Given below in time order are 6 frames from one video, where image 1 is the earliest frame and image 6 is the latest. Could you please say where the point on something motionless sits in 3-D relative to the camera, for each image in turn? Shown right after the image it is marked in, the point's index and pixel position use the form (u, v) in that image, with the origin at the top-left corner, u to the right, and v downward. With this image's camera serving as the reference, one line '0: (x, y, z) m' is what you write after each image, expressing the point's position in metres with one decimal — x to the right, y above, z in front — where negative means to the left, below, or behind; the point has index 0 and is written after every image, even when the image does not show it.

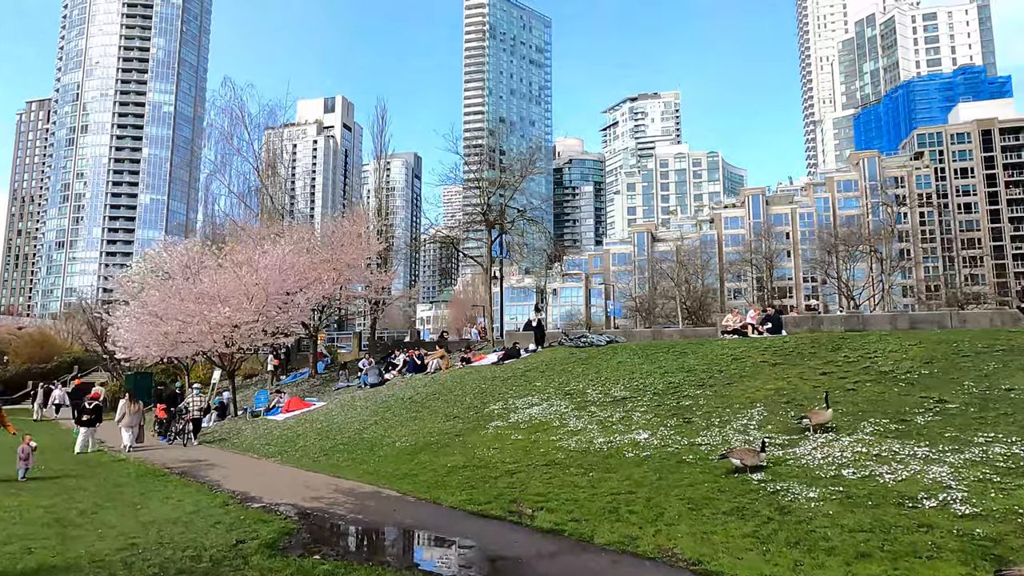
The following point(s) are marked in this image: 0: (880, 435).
0: (+6.1, -2.4, +10.9) m
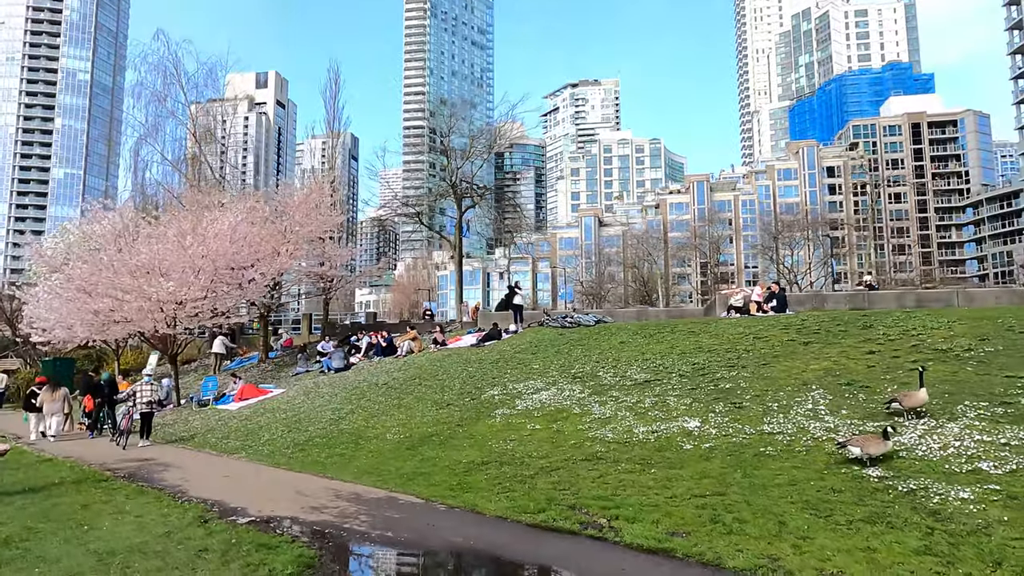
0: (+6.8, -1.9, +9.5) m
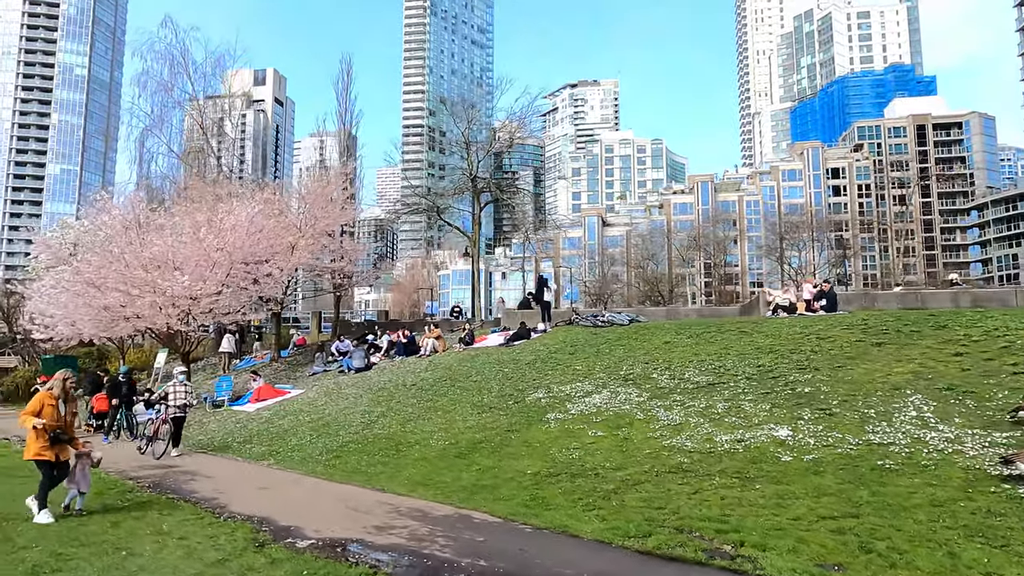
0: (+8.0, -1.8, +8.4) m
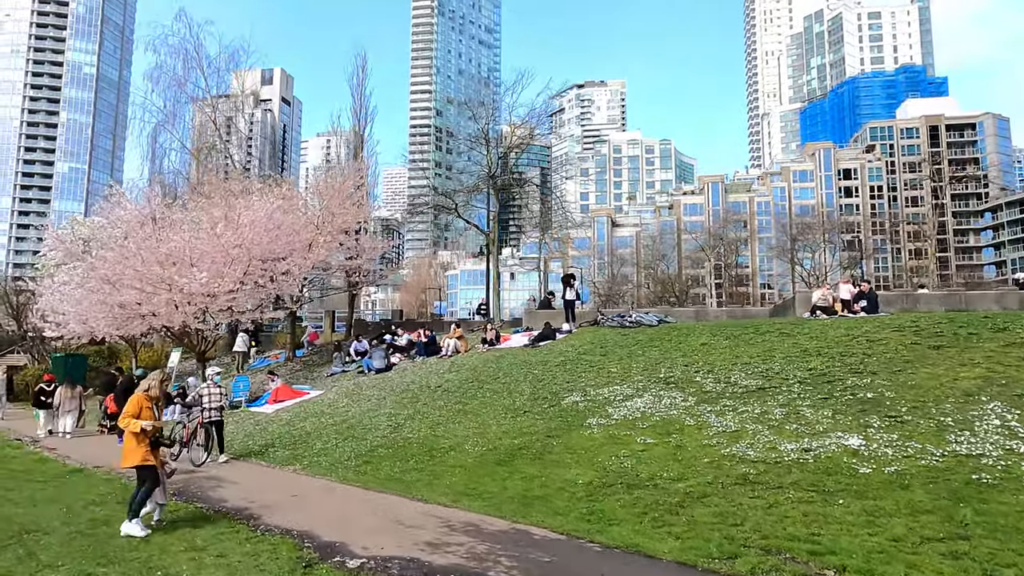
0: (+8.7, -1.8, +7.6) m
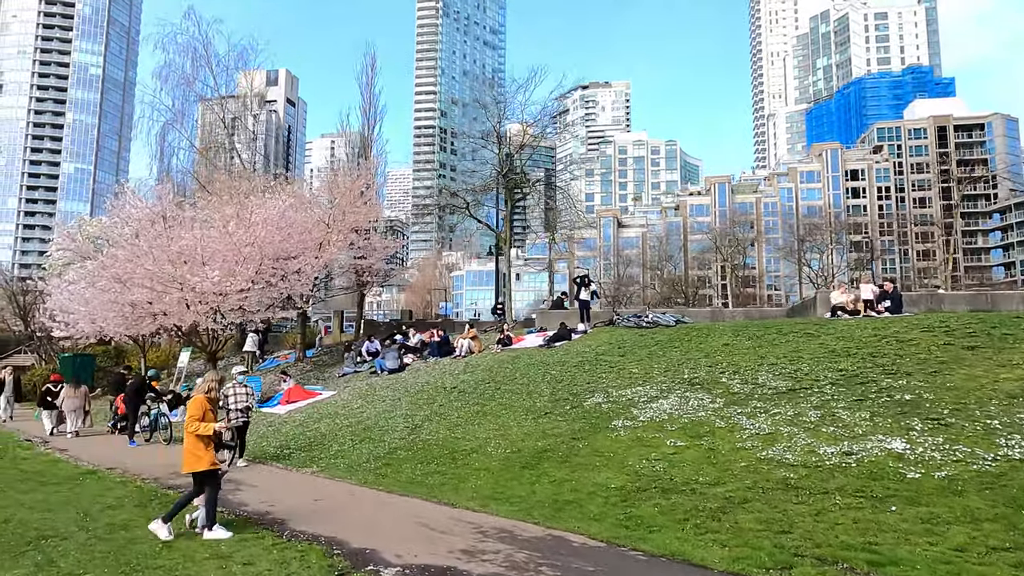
0: (+9.2, -1.8, +7.3) m
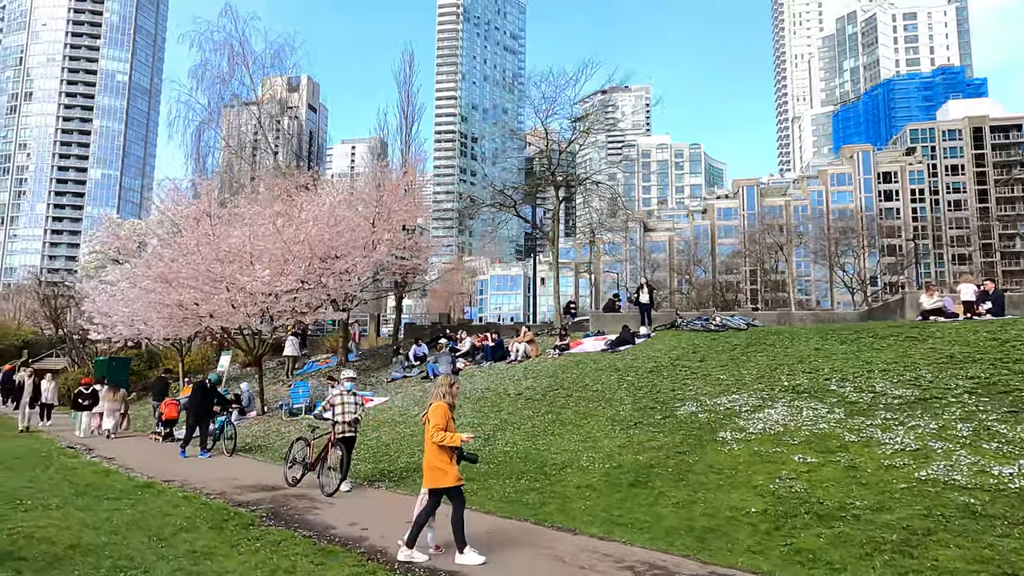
0: (+10.7, -1.7, +5.8) m
